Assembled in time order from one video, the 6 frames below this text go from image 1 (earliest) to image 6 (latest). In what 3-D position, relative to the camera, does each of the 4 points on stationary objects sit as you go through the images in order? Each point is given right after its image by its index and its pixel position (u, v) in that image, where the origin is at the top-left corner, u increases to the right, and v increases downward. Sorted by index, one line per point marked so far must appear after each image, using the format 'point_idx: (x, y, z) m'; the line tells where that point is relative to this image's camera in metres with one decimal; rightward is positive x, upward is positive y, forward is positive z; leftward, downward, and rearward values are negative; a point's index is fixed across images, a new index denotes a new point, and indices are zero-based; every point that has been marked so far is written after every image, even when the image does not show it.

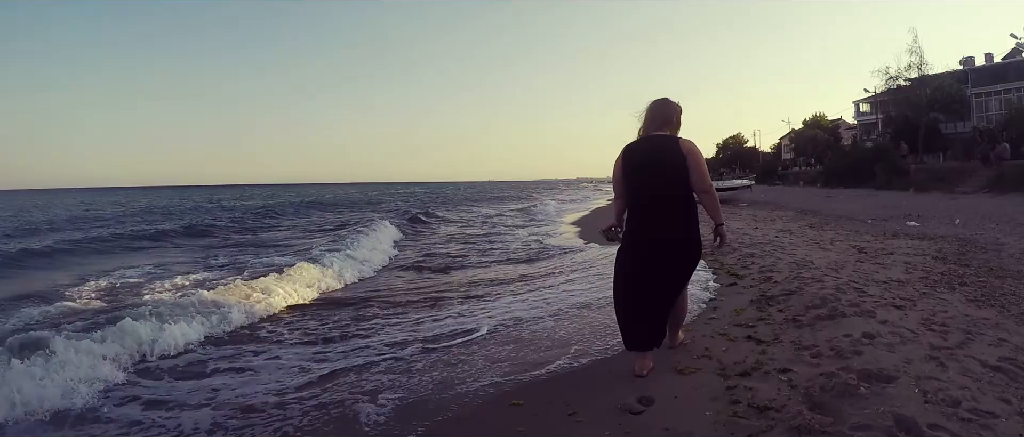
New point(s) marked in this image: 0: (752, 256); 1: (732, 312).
0: (+3.0, -0.5, +7.3) m
1: (+1.8, -0.8, +4.8) m
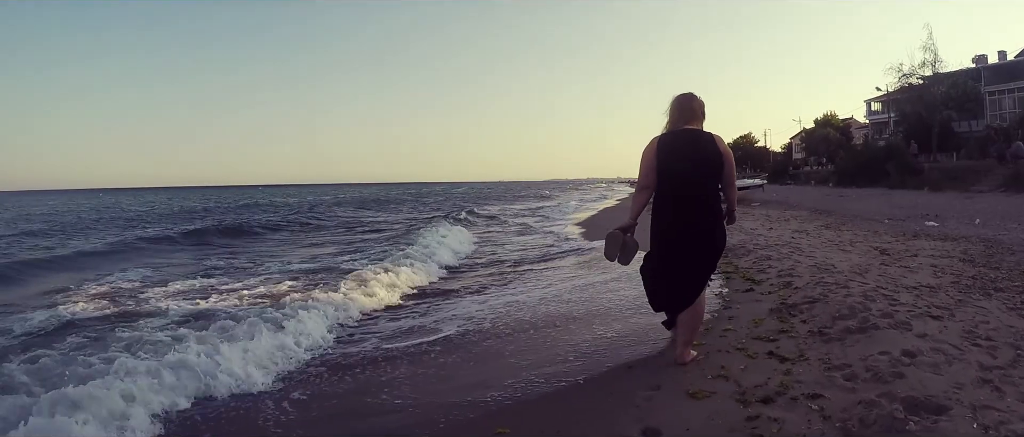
0: (+3.0, -0.5, +6.8) m
1: (+1.7, -0.8, +4.3) m
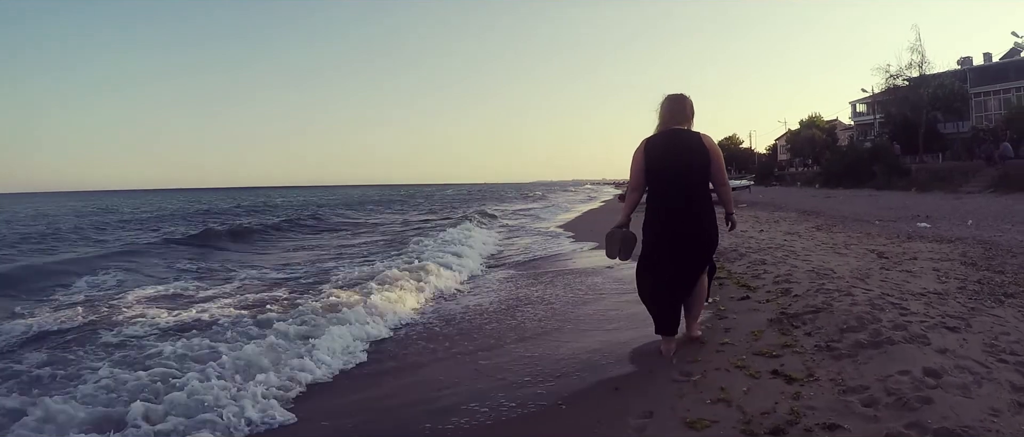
0: (+2.7, -0.5, +6.5) m
1: (+1.6, -0.8, +3.9) m
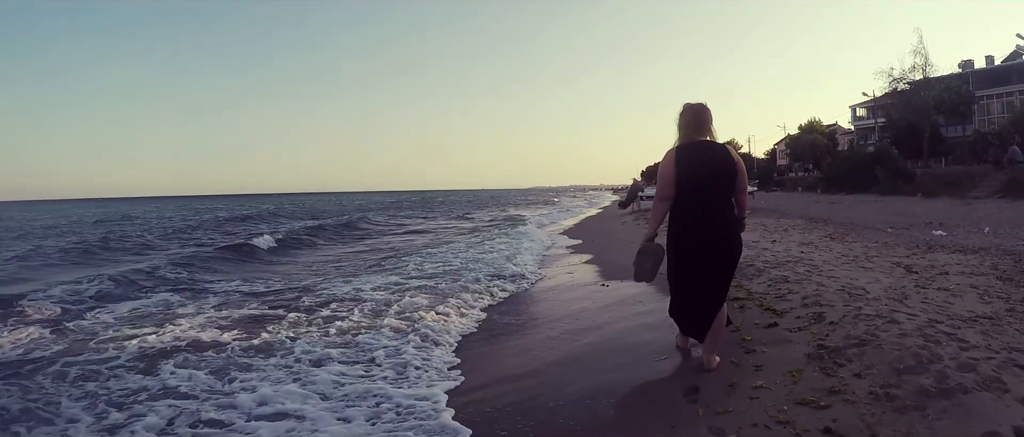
0: (+2.7, -0.6, +5.9) m
1: (+1.5, -0.9, +3.3) m
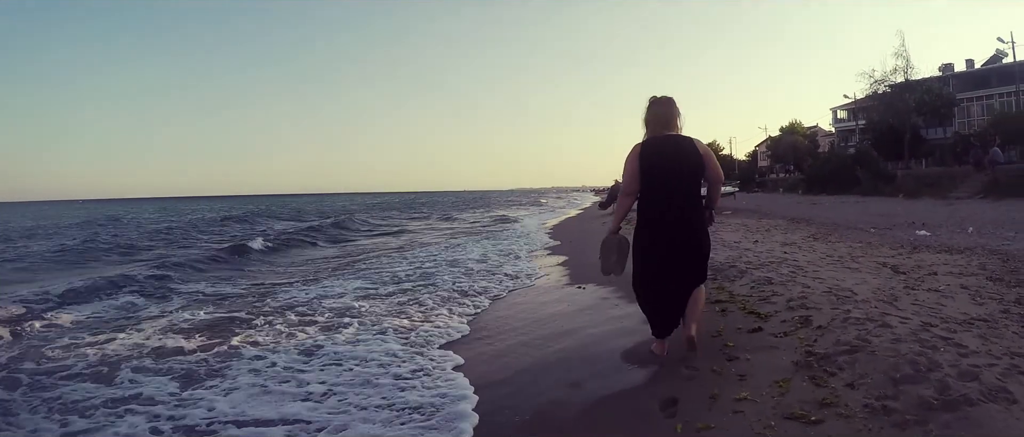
0: (+2.4, -0.6, +5.6) m
1: (+1.3, -0.9, +3.0) m
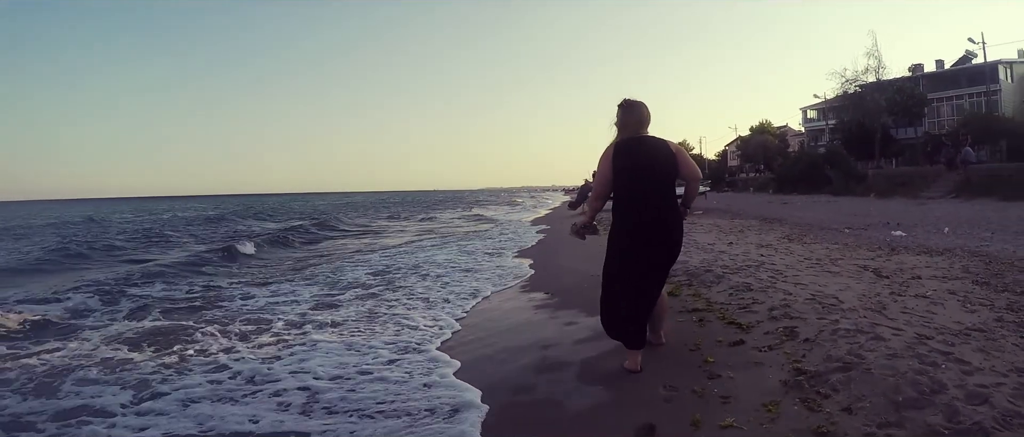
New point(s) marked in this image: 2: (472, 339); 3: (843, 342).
0: (+2.1, -0.6, +5.3) m
1: (+1.1, -0.9, +2.7) m
2: (-0.4, -1.1, +5.4) m
3: (+1.9, -0.7, +3.5) m
